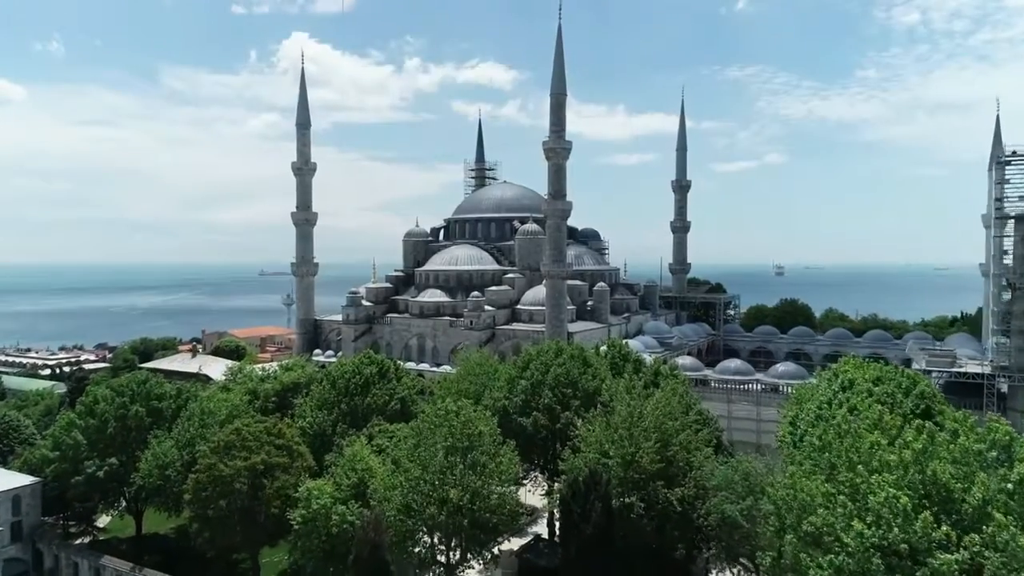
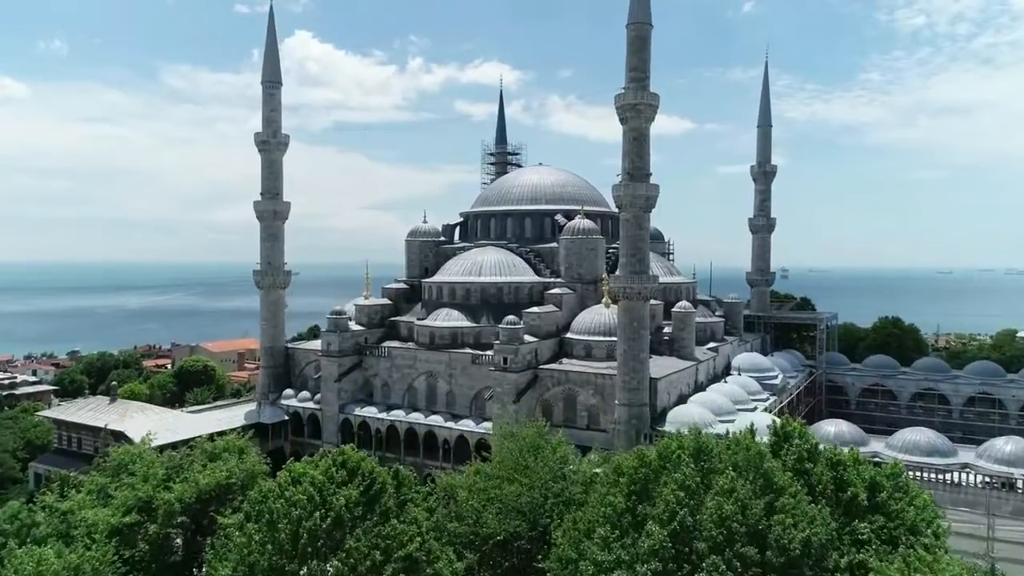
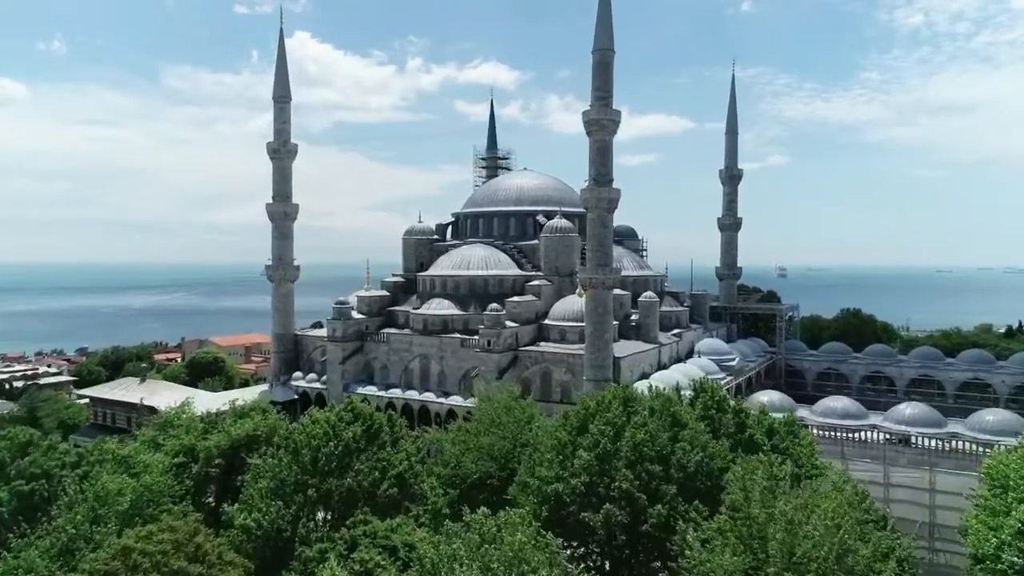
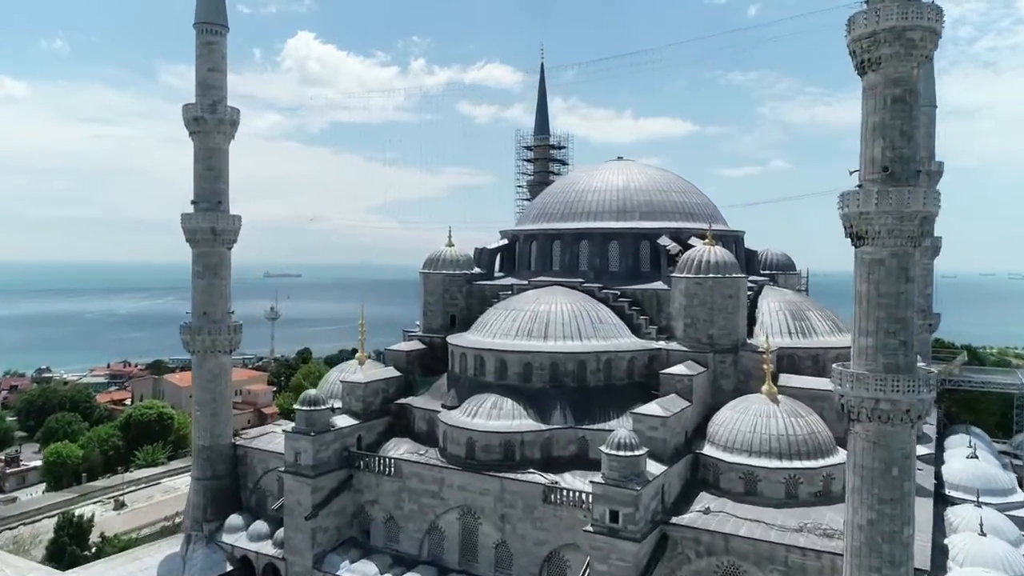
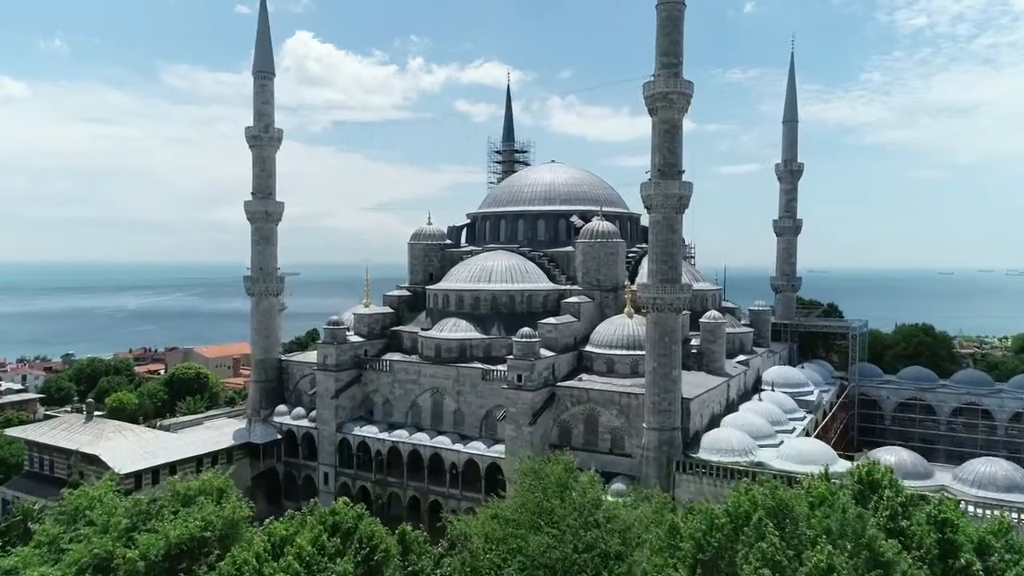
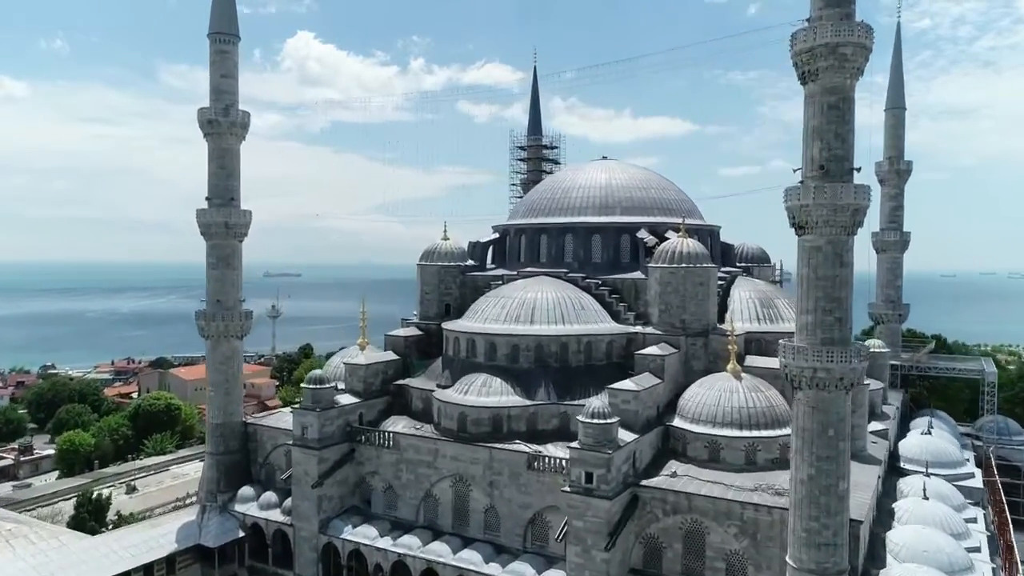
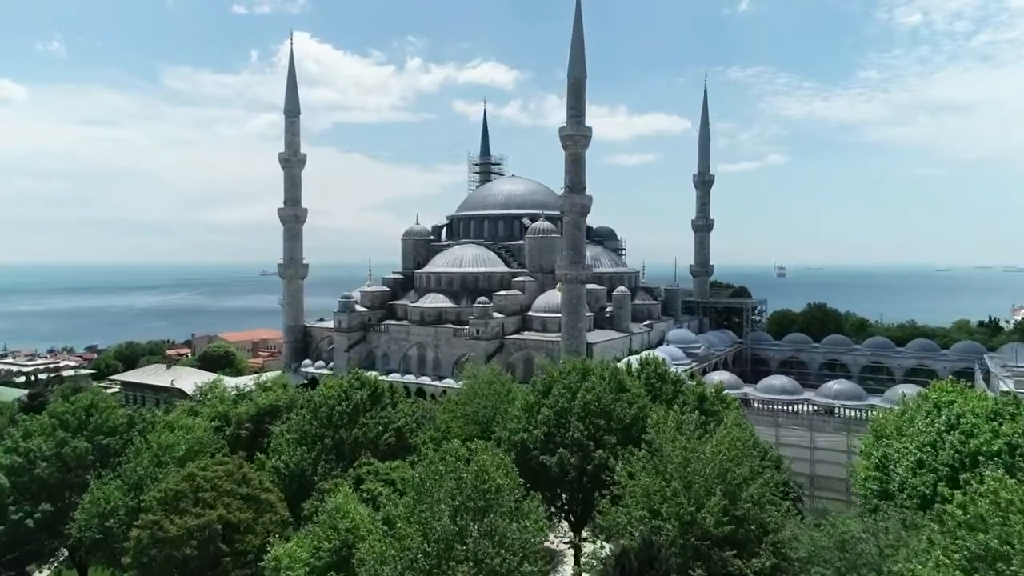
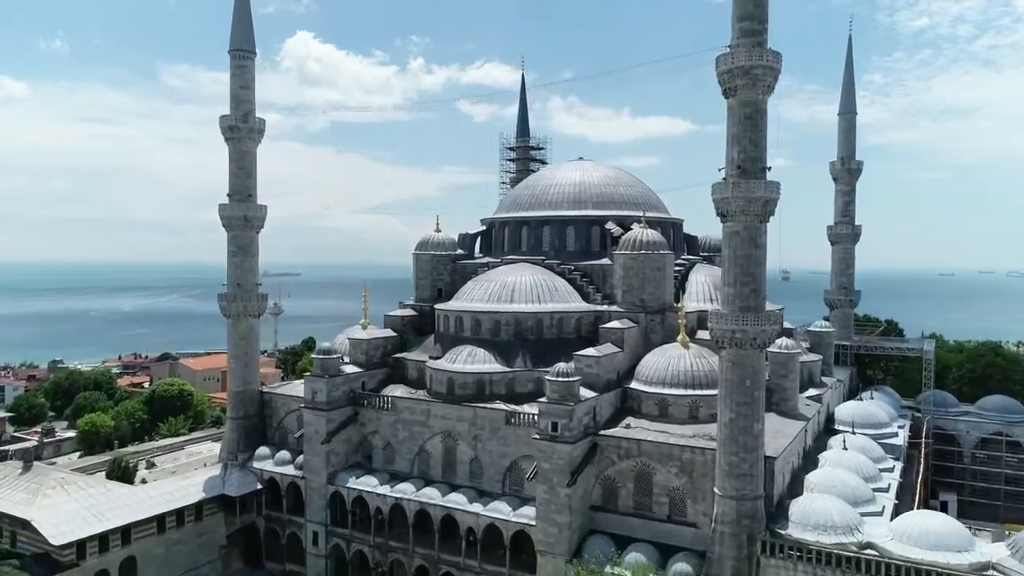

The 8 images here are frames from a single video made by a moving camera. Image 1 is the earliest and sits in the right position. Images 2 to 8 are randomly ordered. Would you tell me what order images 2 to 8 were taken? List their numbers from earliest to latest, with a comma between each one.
7, 3, 2, 5, 8, 6, 4
